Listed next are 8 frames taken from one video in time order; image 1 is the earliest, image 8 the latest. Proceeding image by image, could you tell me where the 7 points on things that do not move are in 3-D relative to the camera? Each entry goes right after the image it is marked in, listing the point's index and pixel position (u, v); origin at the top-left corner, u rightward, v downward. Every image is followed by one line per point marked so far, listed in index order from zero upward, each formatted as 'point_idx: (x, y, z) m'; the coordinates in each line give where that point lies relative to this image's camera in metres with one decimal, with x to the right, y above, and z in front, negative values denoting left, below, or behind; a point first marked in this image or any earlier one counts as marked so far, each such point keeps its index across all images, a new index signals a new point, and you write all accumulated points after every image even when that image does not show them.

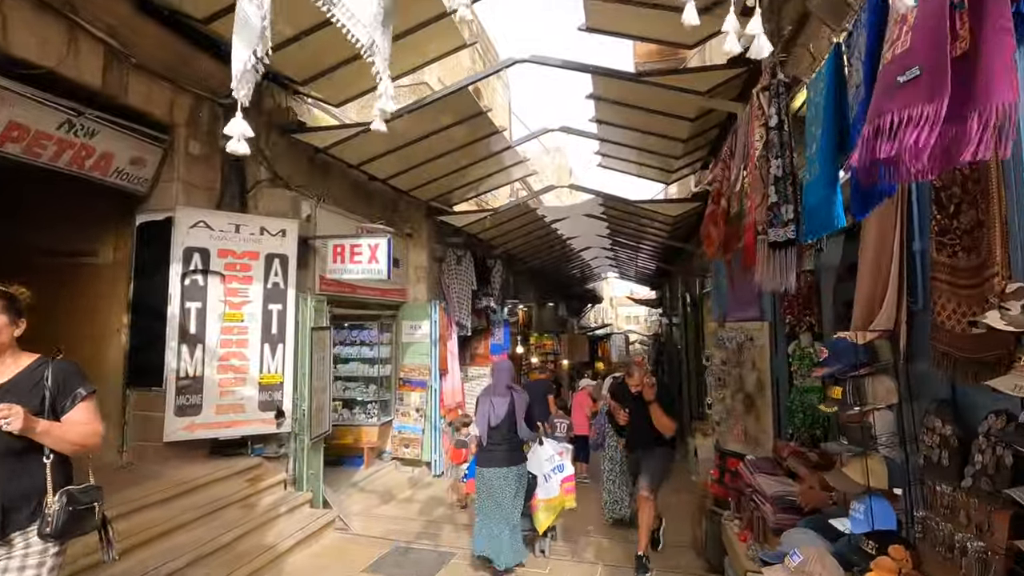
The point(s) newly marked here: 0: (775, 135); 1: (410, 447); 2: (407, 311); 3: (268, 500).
0: (+1.3, +0.7, +2.6) m
1: (-1.5, -2.4, +8.0) m
2: (-1.6, -0.4, +8.4) m
3: (-2.3, -2.0, +5.1) m
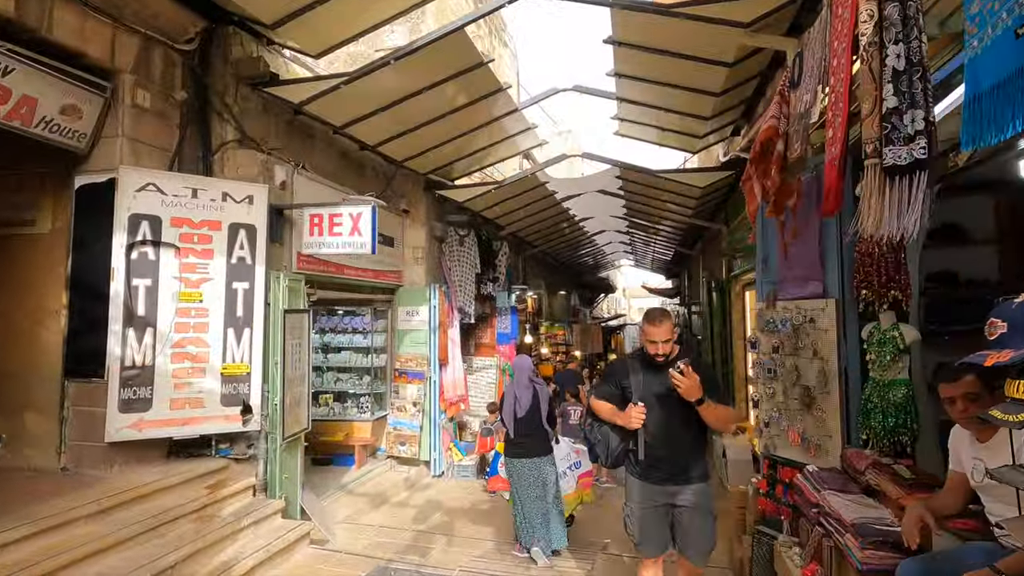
0: (+1.3, +0.9, +1.8) m
1: (-1.4, -2.1, +7.3) m
2: (-1.5, -0.1, +7.7) m
3: (-2.3, -1.8, +4.4) m
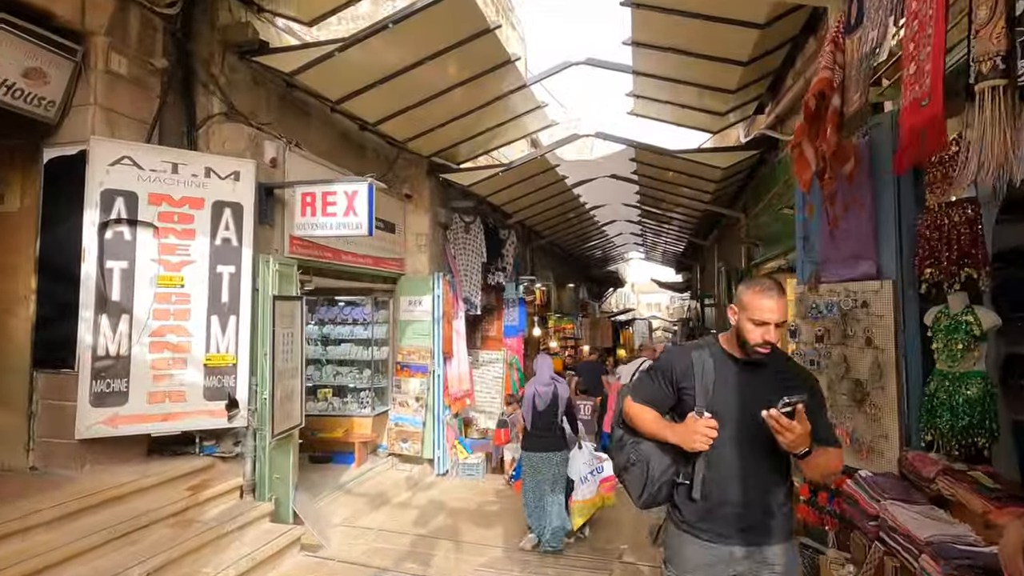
0: (+1.3, +1.0, +1.4) m
1: (-1.3, -2.0, +6.9) m
2: (-1.4, 0.0, +7.3) m
3: (-2.2, -1.7, +4.0) m
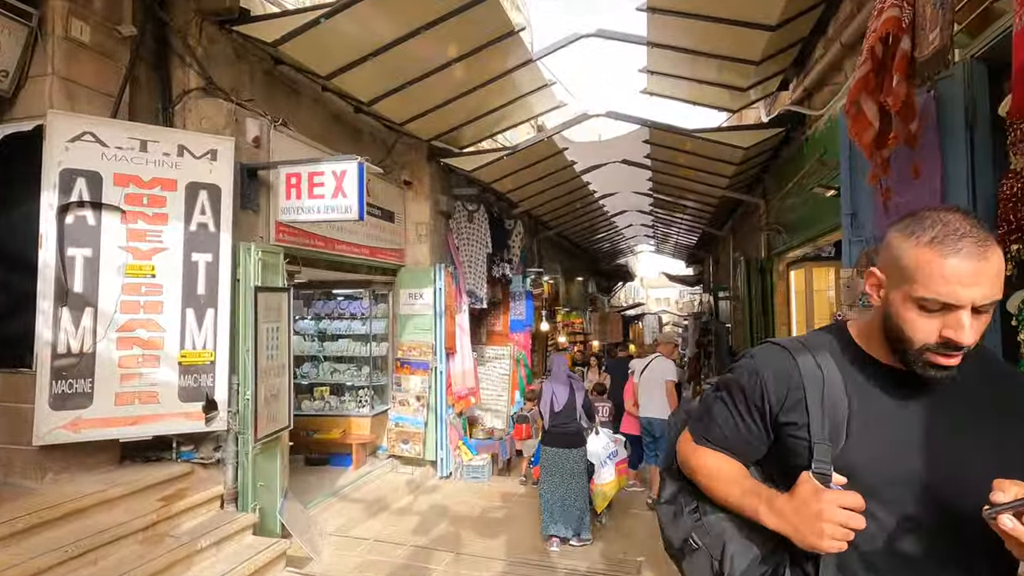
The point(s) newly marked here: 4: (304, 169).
0: (+1.3, +1.1, +0.9) m
1: (-1.2, -1.9, +6.5) m
2: (-1.4, +0.1, +6.9) m
3: (-2.2, -1.6, +3.7) m
4: (-1.6, +0.9, +4.2) m
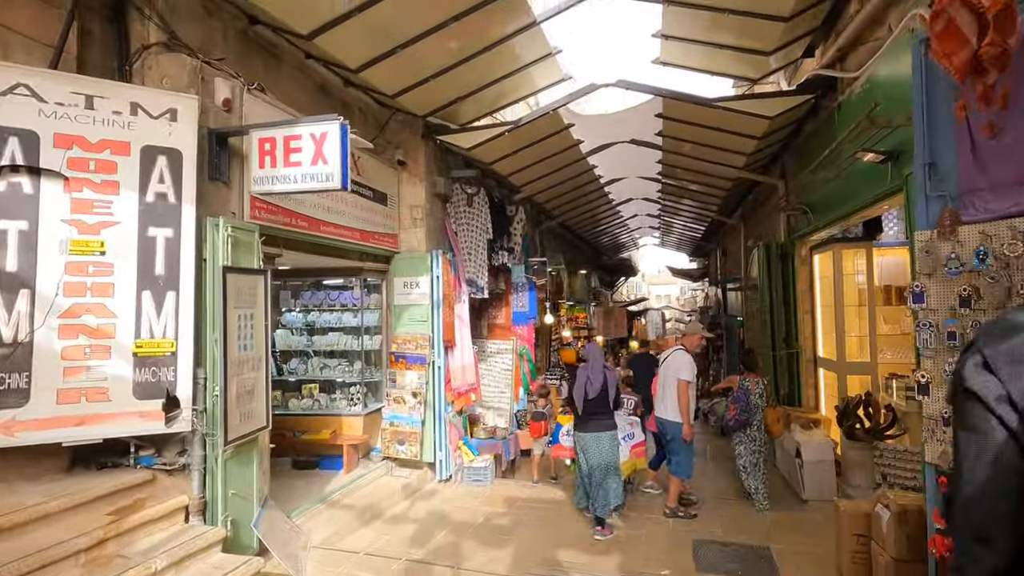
0: (+1.3, +1.2, +0.4) m
1: (-1.2, -1.7, +6.0) m
2: (-1.3, +0.3, +6.4) m
3: (-2.1, -1.5, +3.1) m
4: (-1.6, +1.0, +3.7) m
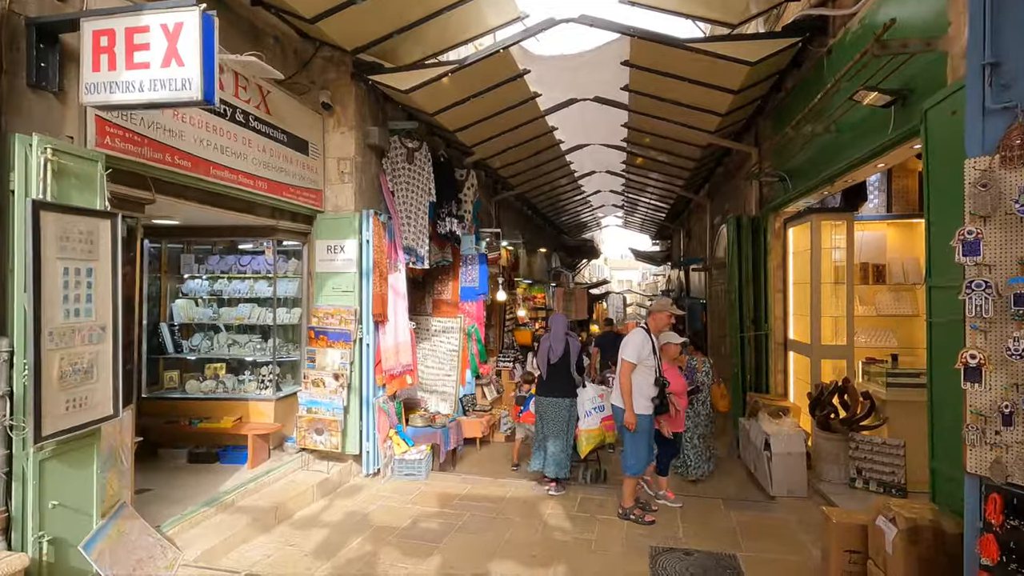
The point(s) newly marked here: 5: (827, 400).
0: (+1.1, +1.4, -0.3) m
1: (-1.8, -1.4, +5.2) m
2: (-1.9, +0.6, +5.5) m
3: (-2.5, -1.2, +2.2) m
4: (-2.0, +1.3, +2.7) m
5: (+3.0, -1.1, +5.1) m
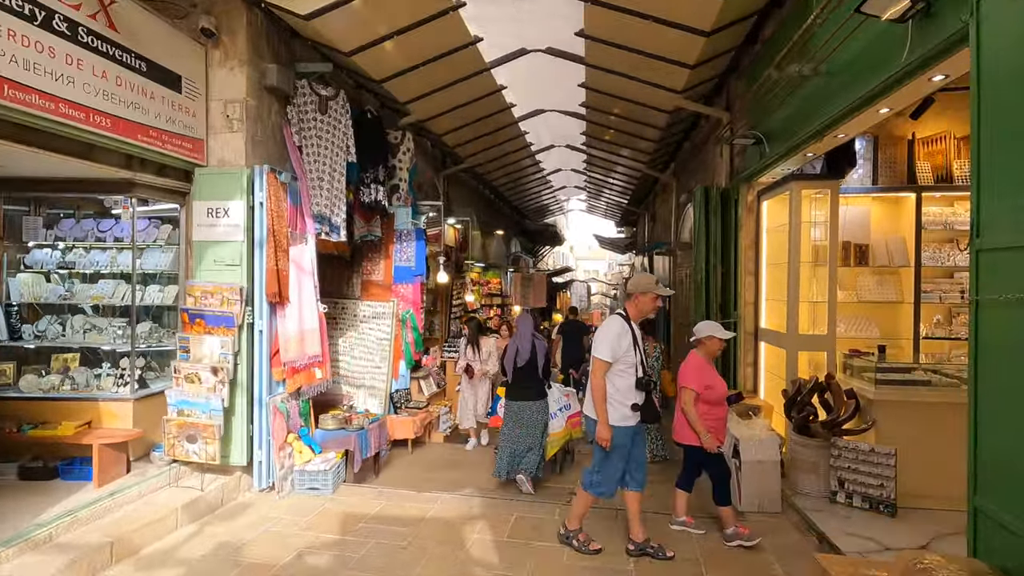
0: (+0.9, +1.4, -1.2) m
1: (-2.4, -1.2, +4.2) m
2: (-2.5, +0.8, +4.4) m
3: (-3.0, -1.1, +1.2) m
4: (-2.4, +1.5, +1.7) m
5: (+2.4, -0.9, +4.3) m
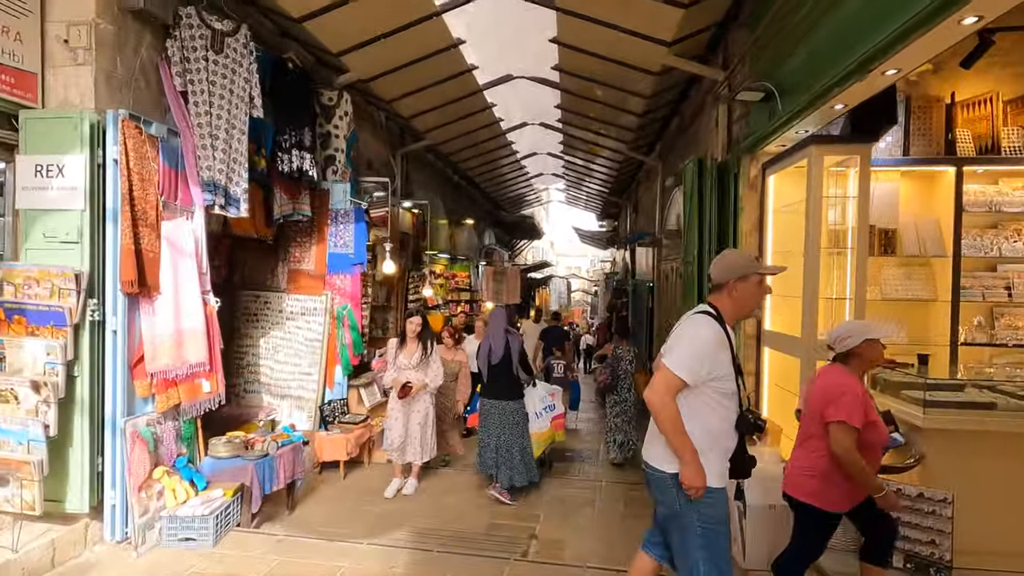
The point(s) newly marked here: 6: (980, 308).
0: (+0.7, +1.5, -2.2) m
1: (-2.8, -1.1, +3.1) m
2: (-2.9, +0.9, +3.3) m
3: (-3.3, -1.0, +0.1) m
4: (-2.7, +1.6, +0.5) m
5: (+2.0, -0.8, +3.4) m
6: (+3.6, -0.2, +4.2) m
